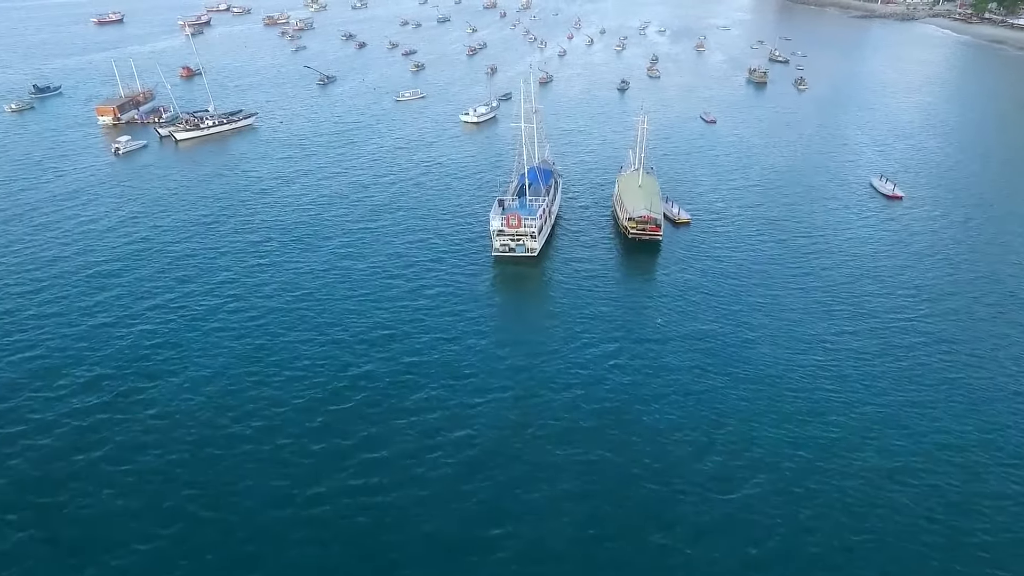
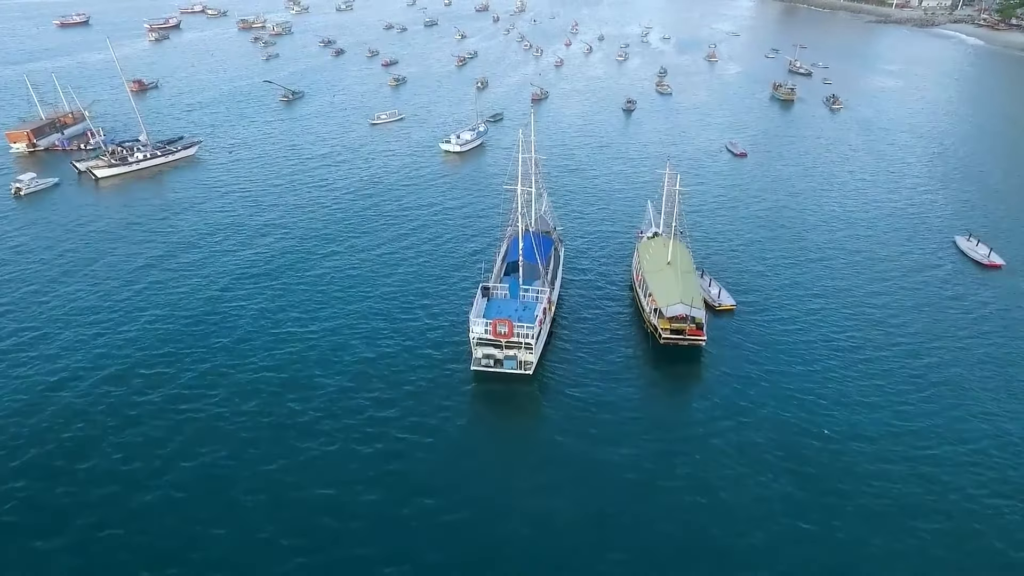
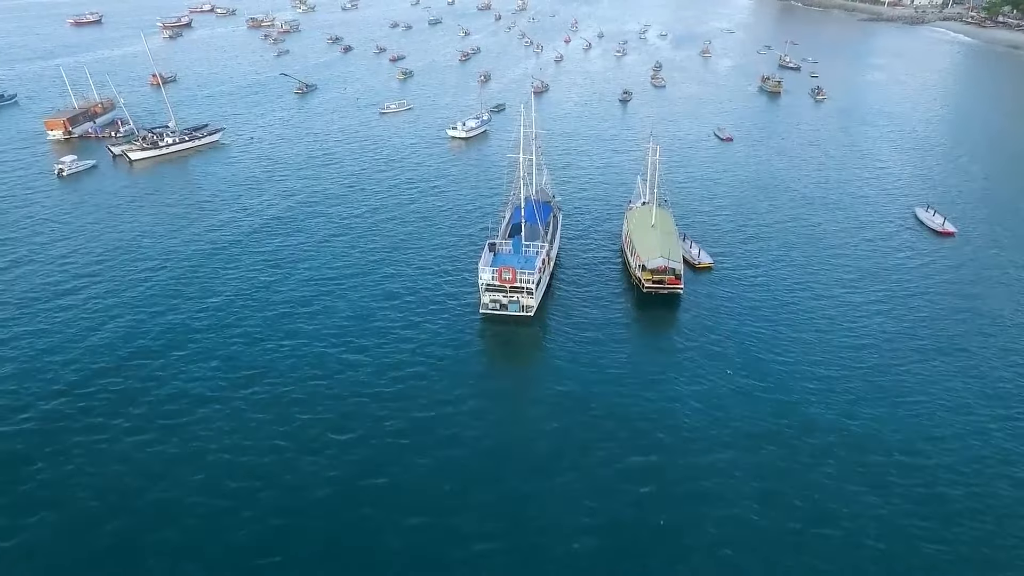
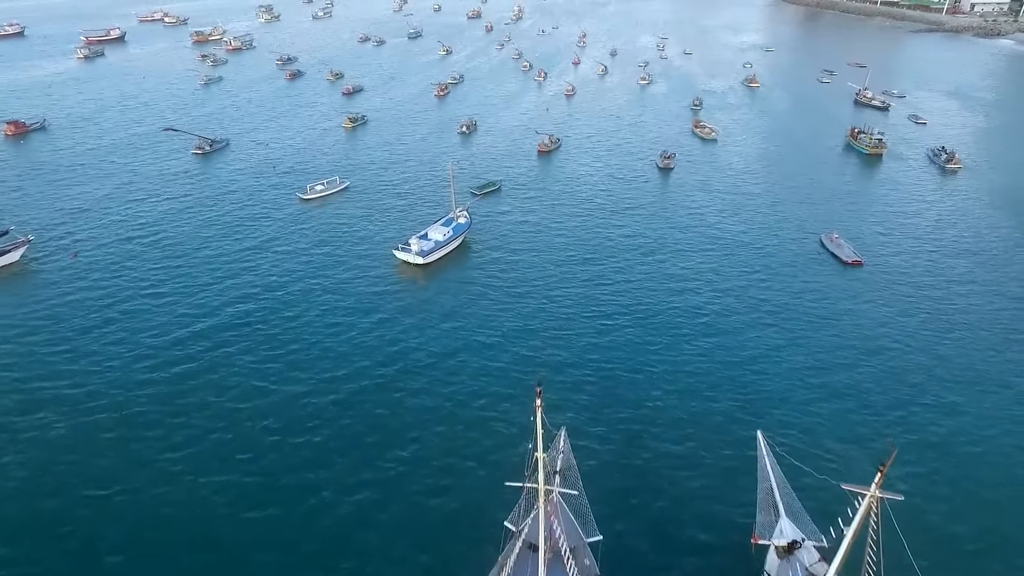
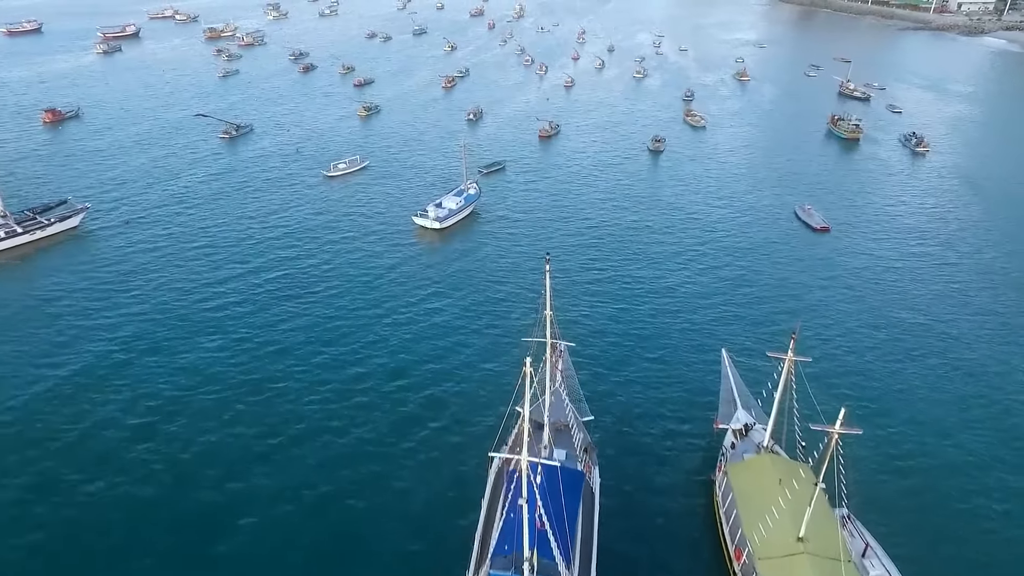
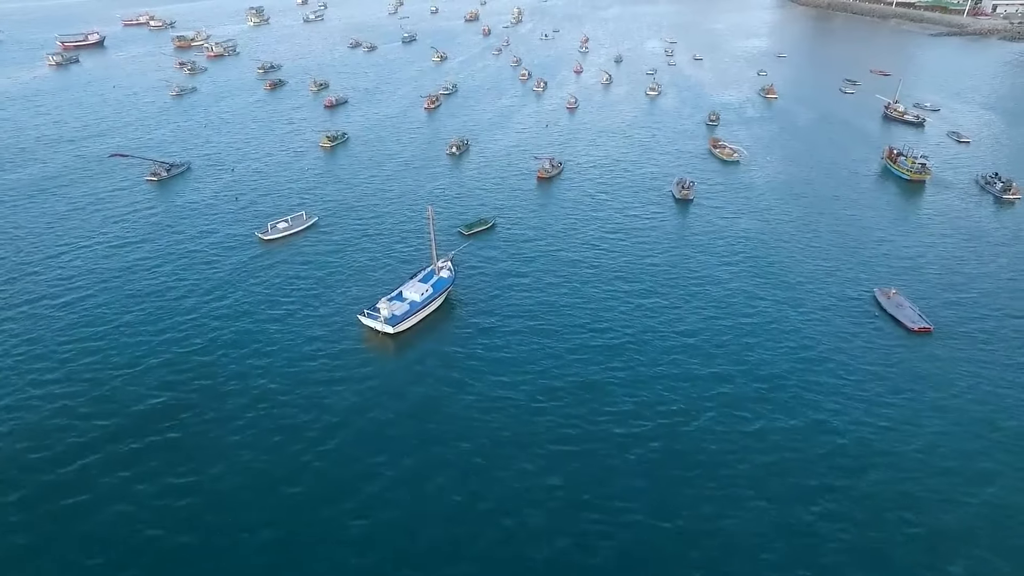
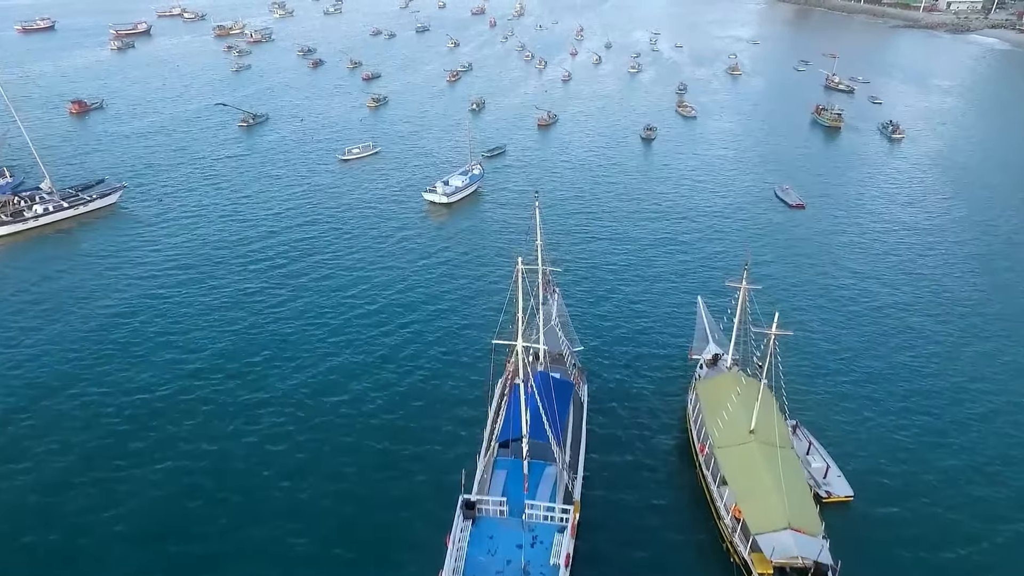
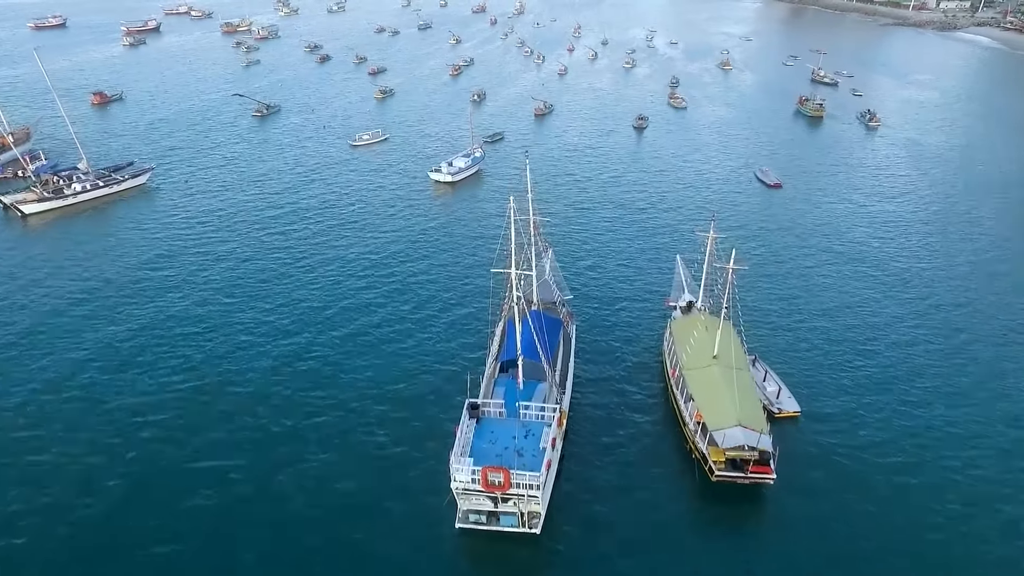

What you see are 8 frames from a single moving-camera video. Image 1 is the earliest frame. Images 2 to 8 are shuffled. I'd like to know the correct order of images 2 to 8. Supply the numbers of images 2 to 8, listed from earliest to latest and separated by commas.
3, 2, 8, 7, 5, 4, 6
